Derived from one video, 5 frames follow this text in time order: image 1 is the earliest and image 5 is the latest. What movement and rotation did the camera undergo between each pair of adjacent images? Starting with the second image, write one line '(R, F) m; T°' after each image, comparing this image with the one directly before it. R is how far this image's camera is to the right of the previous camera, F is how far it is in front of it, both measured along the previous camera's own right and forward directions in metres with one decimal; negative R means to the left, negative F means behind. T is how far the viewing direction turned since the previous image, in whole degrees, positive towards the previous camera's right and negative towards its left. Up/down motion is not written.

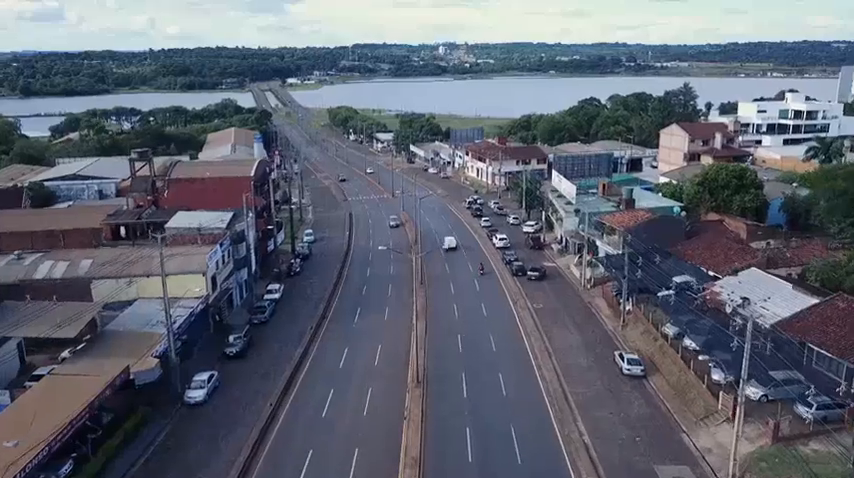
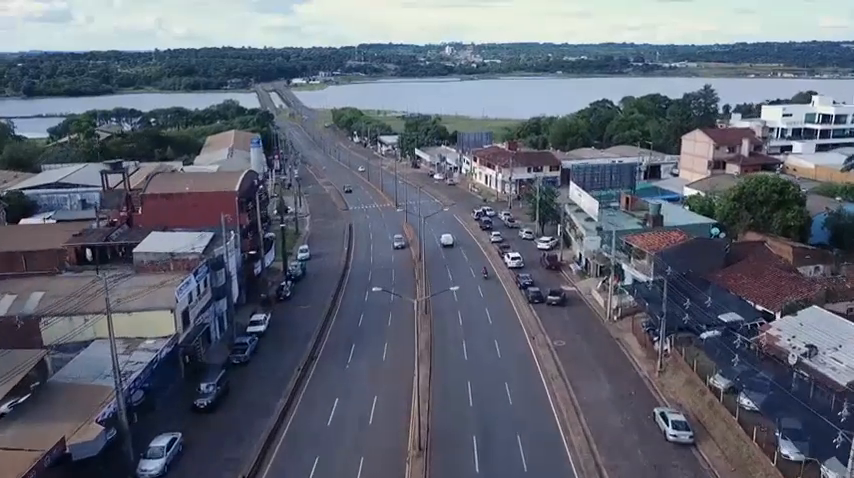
(+0.1, +5.6) m; -1°
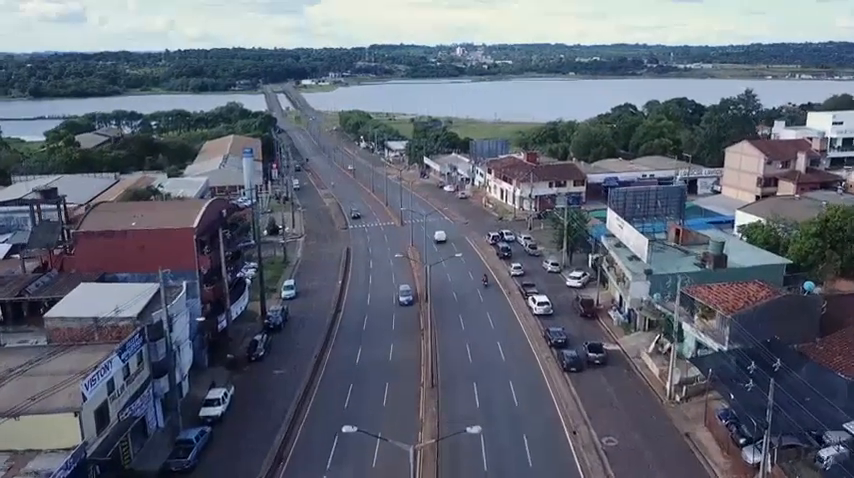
(+0.1, +9.8) m; -1°
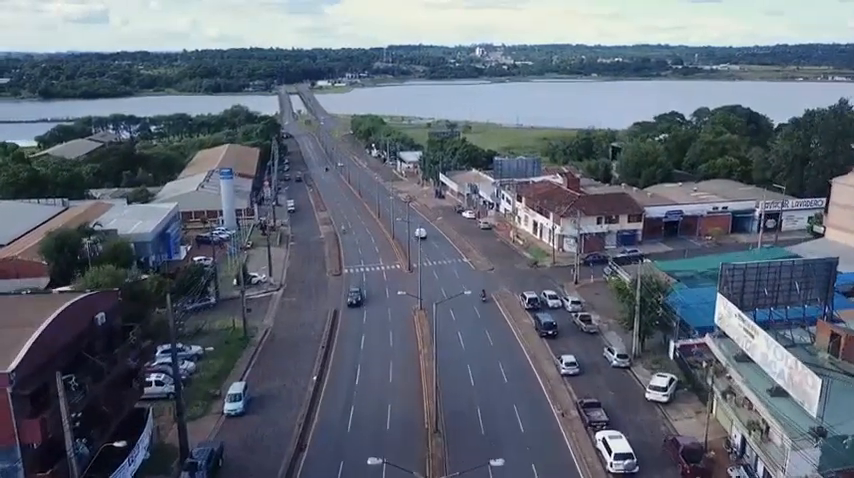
(+0.2, +17.0) m; -1°
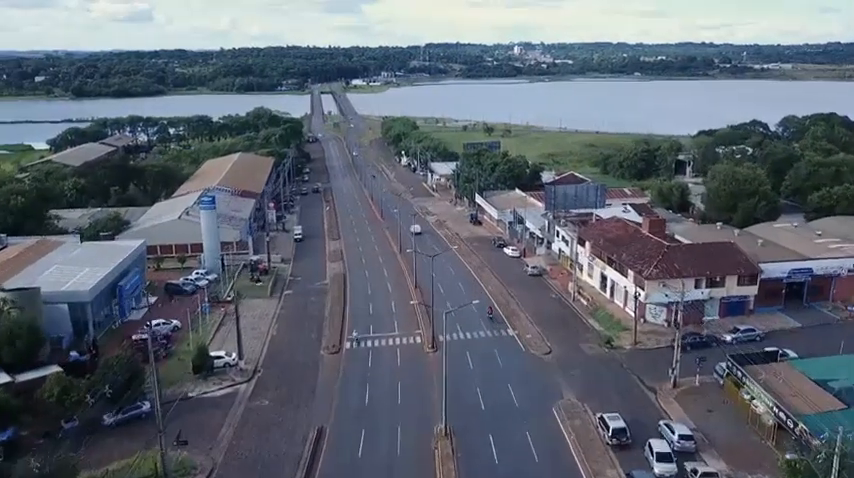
(+0.2, +17.4) m; -3°
